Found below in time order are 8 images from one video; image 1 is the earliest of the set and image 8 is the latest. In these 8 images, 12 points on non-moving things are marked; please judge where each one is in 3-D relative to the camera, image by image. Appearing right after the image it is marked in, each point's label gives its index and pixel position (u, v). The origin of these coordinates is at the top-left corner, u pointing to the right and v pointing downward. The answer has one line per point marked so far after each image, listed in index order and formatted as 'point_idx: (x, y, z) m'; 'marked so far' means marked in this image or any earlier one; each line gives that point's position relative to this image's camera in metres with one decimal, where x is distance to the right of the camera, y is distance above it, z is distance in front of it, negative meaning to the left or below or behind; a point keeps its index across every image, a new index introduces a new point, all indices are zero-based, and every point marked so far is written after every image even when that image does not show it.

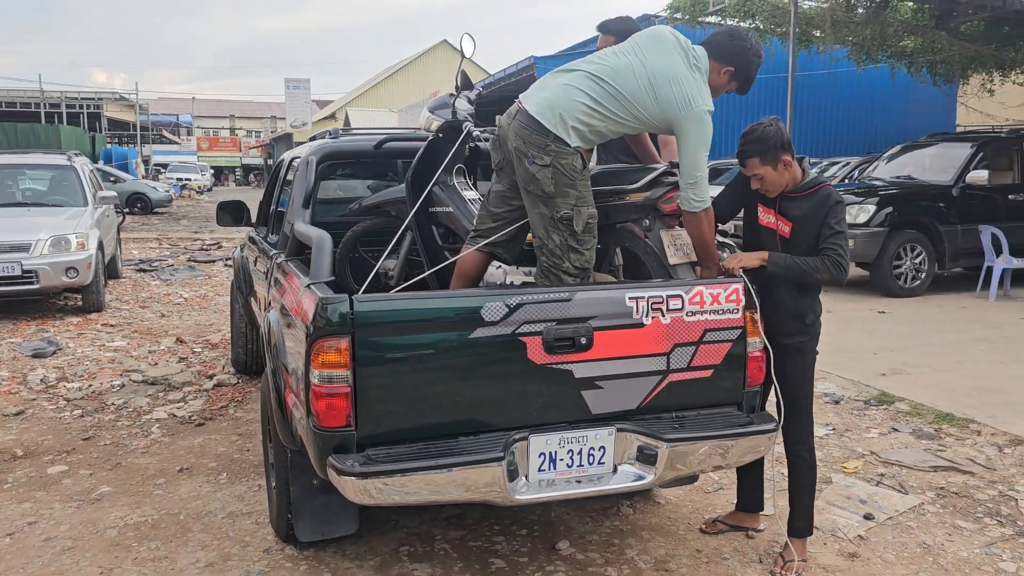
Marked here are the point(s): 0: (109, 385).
0: (-3.0, -0.7, +5.6) m
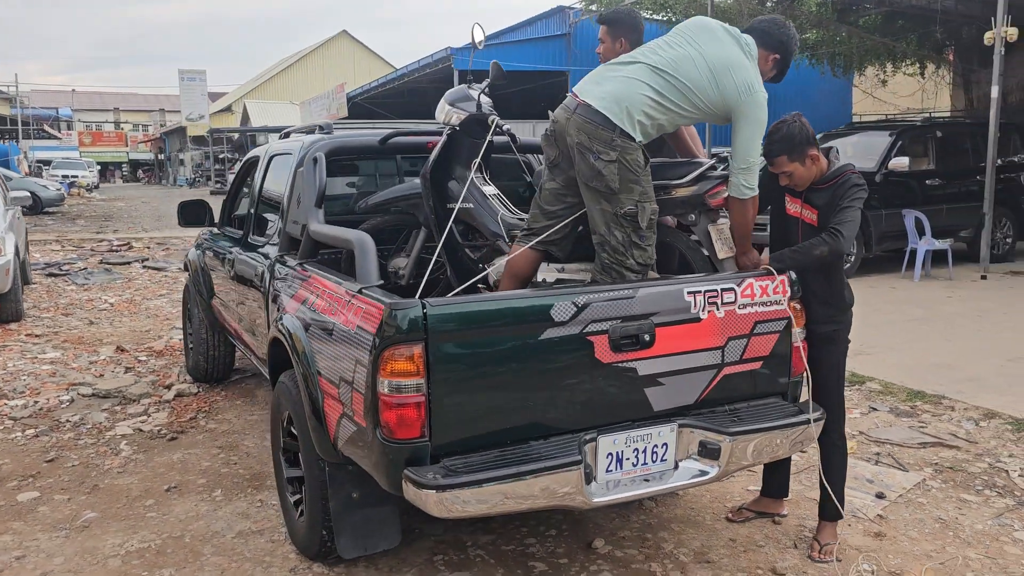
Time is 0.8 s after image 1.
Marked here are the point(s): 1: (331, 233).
0: (-3.1, -0.8, +5.2) m
1: (-0.7, +0.2, +2.8) m
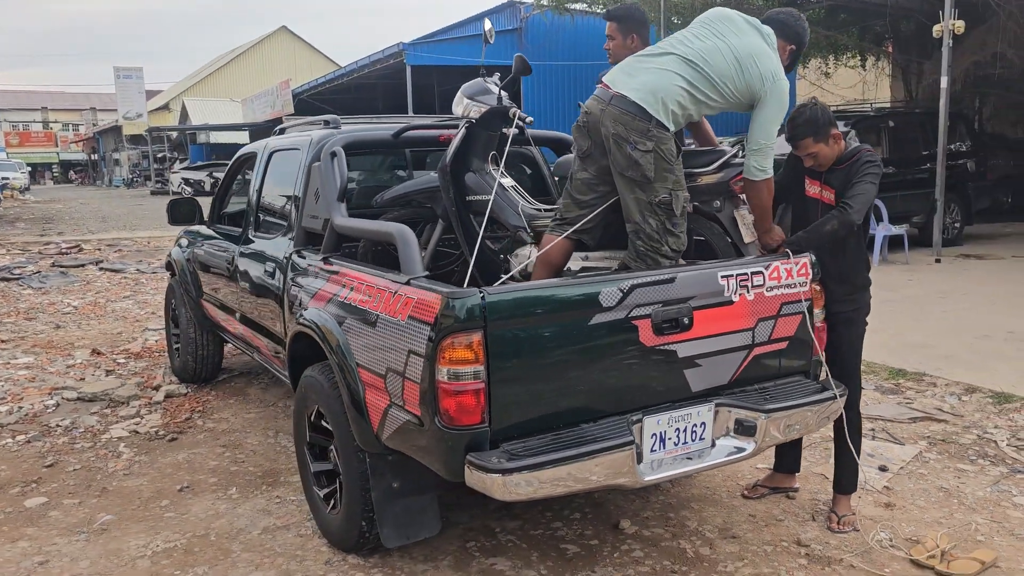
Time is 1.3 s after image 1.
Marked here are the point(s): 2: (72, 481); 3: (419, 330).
0: (-3.1, -0.8, +5.0) m
1: (-0.5, +0.2, +2.8) m
2: (-2.2, -1.0, +3.8) m
3: (-0.3, -0.1, +2.3) m
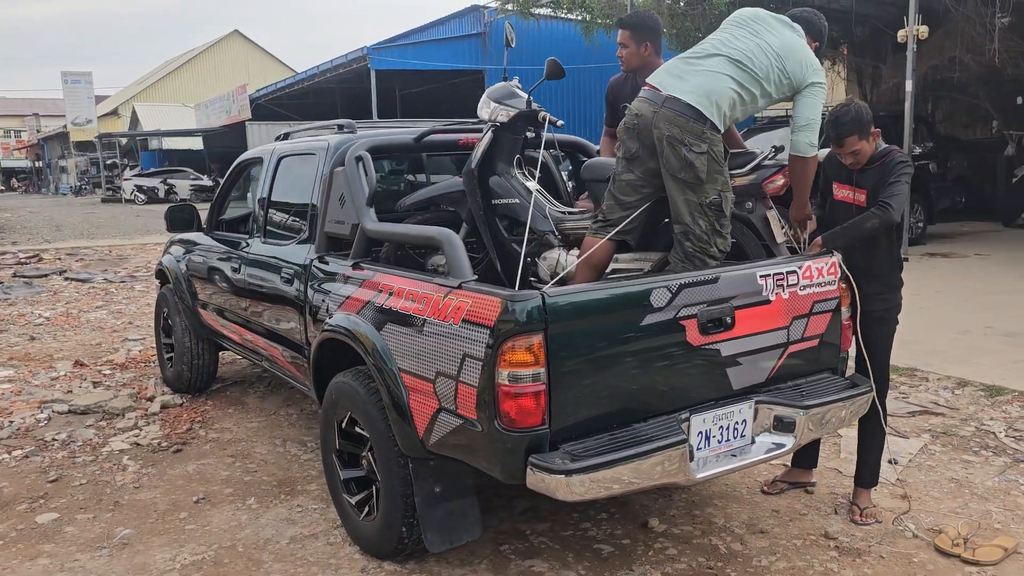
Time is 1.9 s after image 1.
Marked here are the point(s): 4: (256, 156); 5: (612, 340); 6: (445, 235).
0: (-3.1, -0.9, +4.9) m
1: (-0.4, +0.2, +2.8) m
2: (-2.1, -1.0, +3.7) m
3: (-0.1, -0.1, +2.3) m
4: (-1.5, +0.8, +4.5) m
5: (+0.3, -0.2, +2.4) m
6: (-0.2, +0.2, +2.6) m
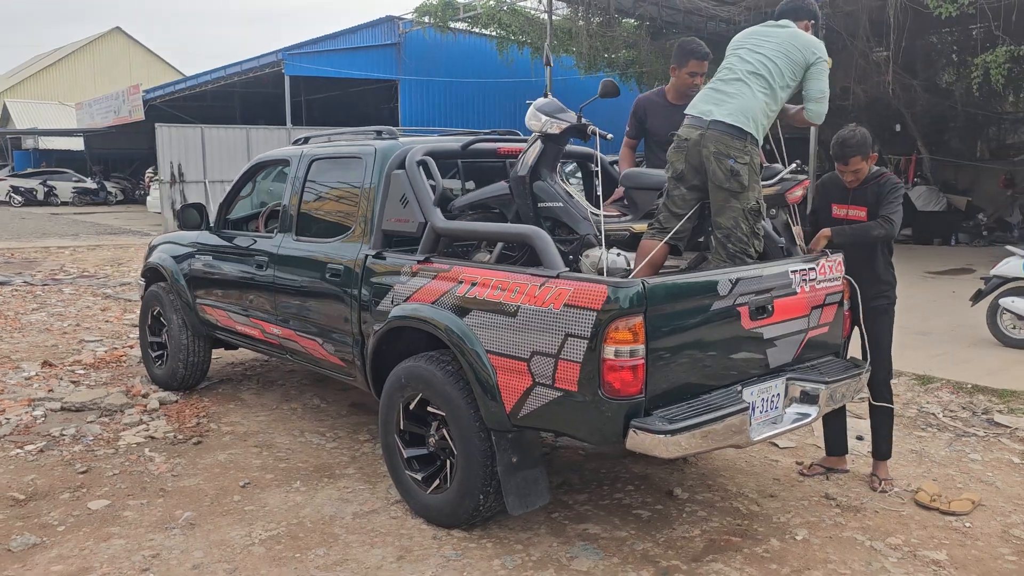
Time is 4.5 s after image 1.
0: (-3.1, -0.8, +4.8) m
1: (-0.1, +0.3, +3.2) m
2: (-2.0, -1.0, +3.8) m
3: (+0.2, -0.1, +2.7) m
4: (-1.5, +0.8, +4.7) m
5: (+0.6, -0.1, +2.8) m
6: (+0.1, +0.2, +3.0) m
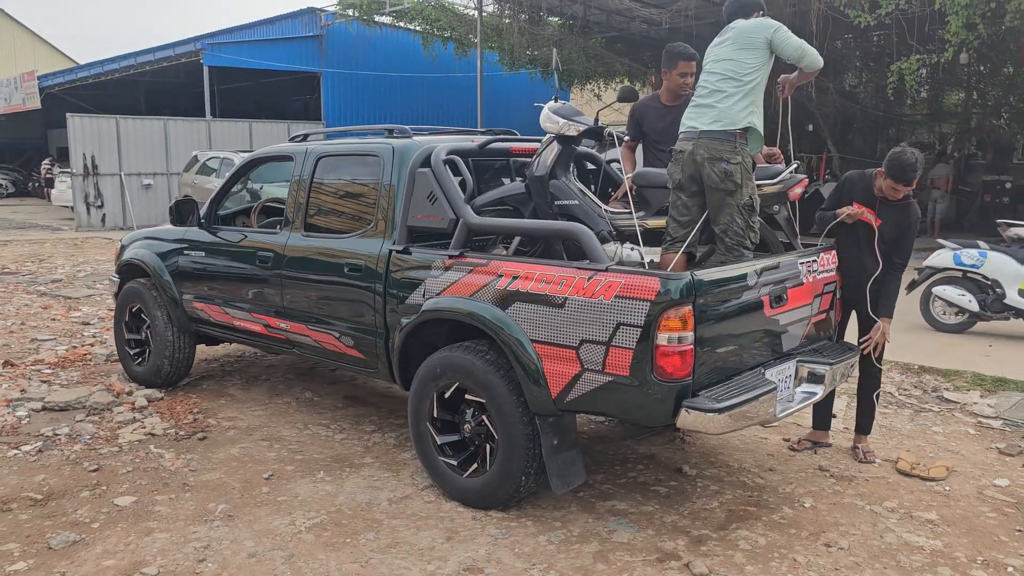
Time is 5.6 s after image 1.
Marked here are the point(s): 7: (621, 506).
0: (-3.1, -0.8, +4.7) m
1: (0.0, +0.3, +3.3) m
2: (-1.8, -1.0, +3.8) m
3: (+0.5, -0.1, +2.9) m
4: (-1.5, +0.8, +4.7) m
5: (+0.9, -0.1, +3.0) m
6: (+0.2, +0.3, +3.2) m
7: (+0.5, -1.0, +3.5) m
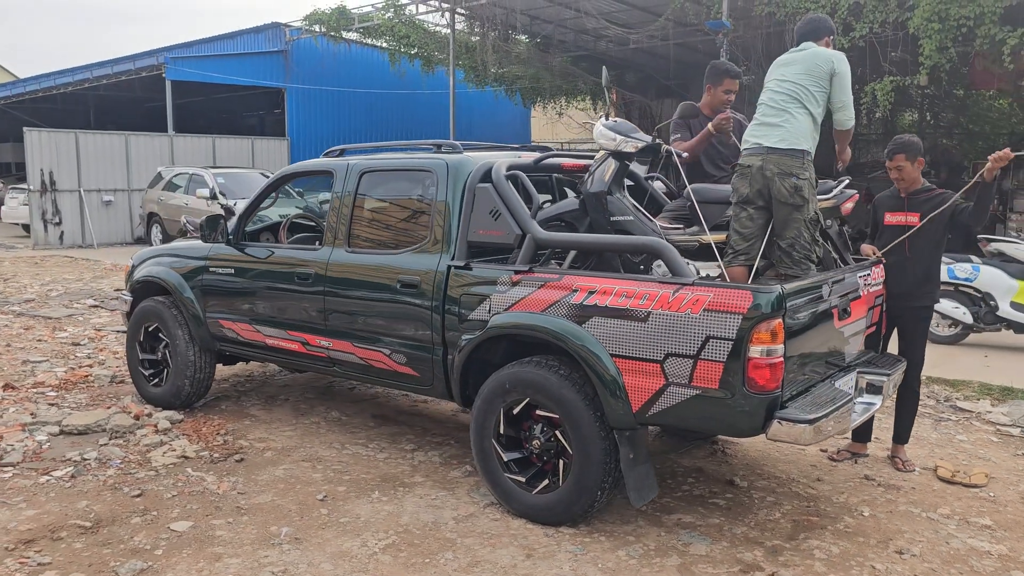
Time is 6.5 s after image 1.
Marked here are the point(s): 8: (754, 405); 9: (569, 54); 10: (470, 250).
0: (-2.8, -0.9, +4.5) m
1: (+0.3, +0.2, +3.3) m
2: (-1.5, -1.0, +3.7) m
3: (+0.8, -0.1, +2.9) m
4: (-1.2, +0.7, +4.6) m
5: (+1.2, -0.1, +3.1) m
6: (+0.6, +0.2, +3.2) m
7: (+0.8, -1.1, +3.5) m
8: (+0.9, -0.4, +2.9) m
9: (+1.4, +5.9, +19.1) m
10: (-0.2, +0.2, +3.8) m
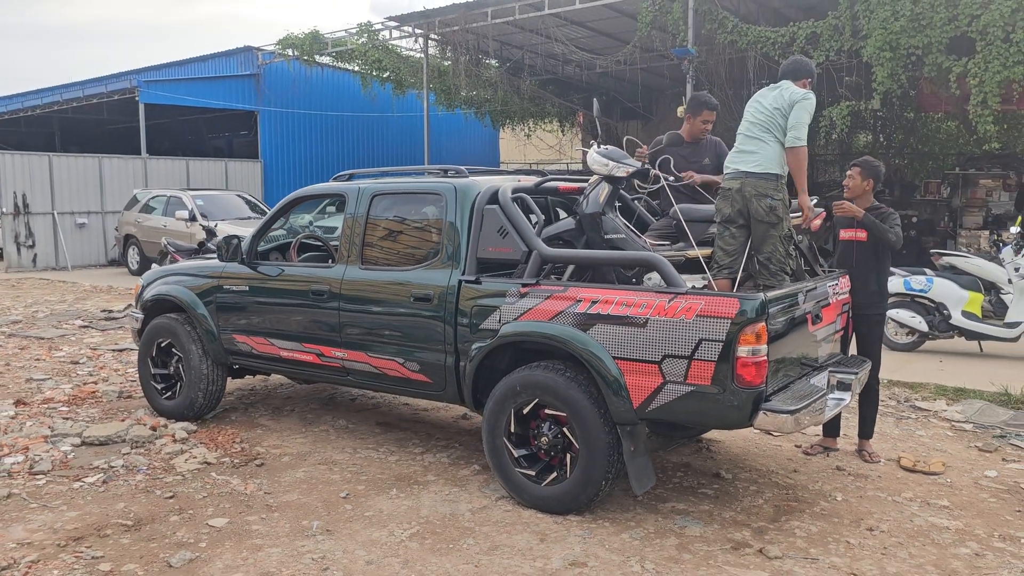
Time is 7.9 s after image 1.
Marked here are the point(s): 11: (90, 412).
0: (-2.8, -1.0, +4.7) m
1: (+0.4, +0.2, +3.7) m
2: (-1.5, -1.1, +3.9) m
3: (+0.9, -0.1, +3.3) m
4: (-1.2, +0.6, +5.0) m
5: (+1.2, -0.2, +3.5) m
6: (+0.6, +0.2, +3.6) m
7: (+0.9, -1.1, +3.9) m
8: (+1.0, -0.5, +3.3) m
9: (+0.8, +5.4, +19.7) m
10: (-0.2, +0.1, +4.2) m
11: (-3.2, -0.9, +5.8) m
